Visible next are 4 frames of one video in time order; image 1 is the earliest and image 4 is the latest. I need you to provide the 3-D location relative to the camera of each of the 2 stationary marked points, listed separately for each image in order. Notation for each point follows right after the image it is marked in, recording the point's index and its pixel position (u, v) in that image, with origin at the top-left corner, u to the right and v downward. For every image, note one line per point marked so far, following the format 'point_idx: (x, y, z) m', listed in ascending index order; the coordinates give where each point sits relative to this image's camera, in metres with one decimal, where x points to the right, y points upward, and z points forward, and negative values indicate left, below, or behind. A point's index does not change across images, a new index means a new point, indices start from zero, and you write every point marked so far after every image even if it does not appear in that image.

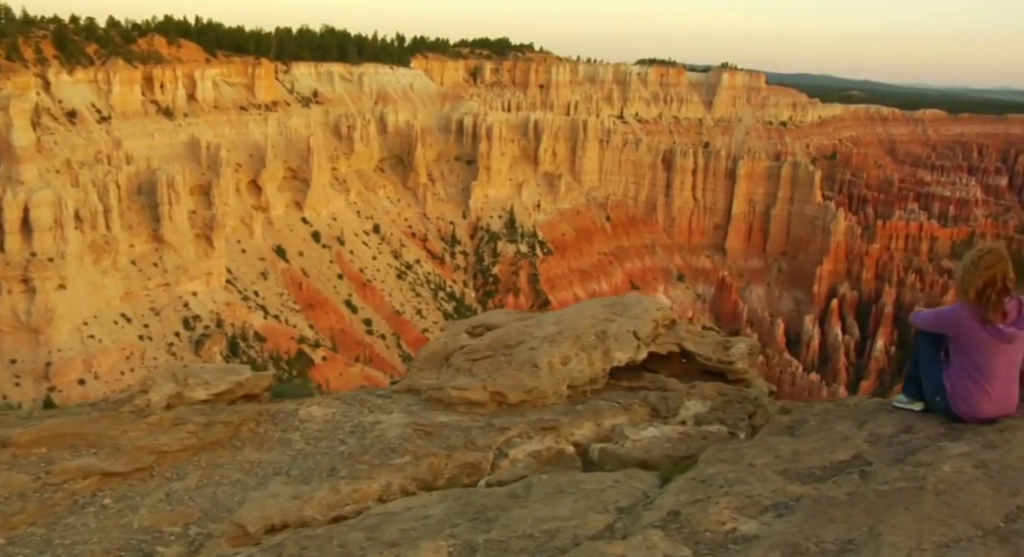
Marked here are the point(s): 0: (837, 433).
0: (+2.4, -1.2, +5.8) m
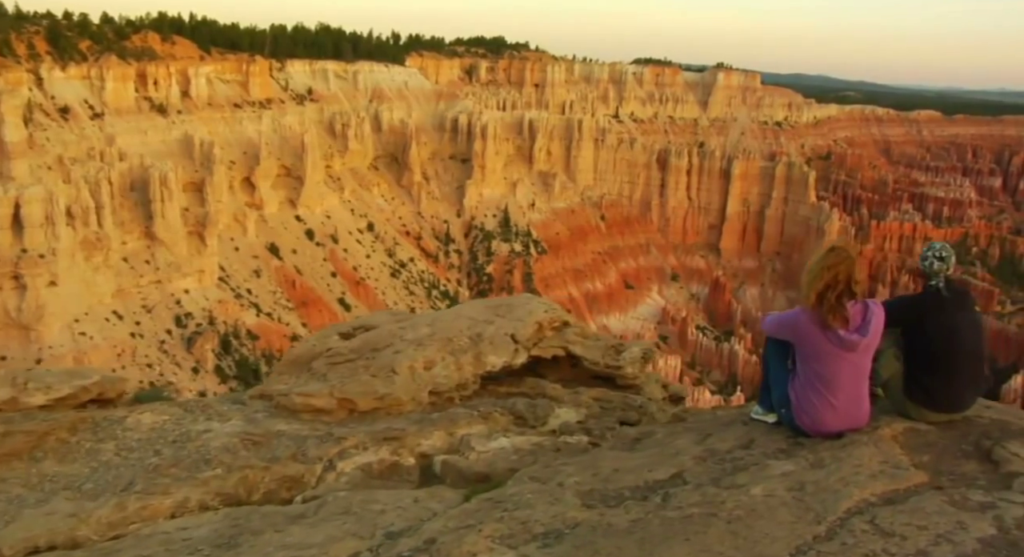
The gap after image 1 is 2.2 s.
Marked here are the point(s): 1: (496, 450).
0: (+1.1, -1.2, +5.3) m
1: (-0.1, -1.4, +6.3) m
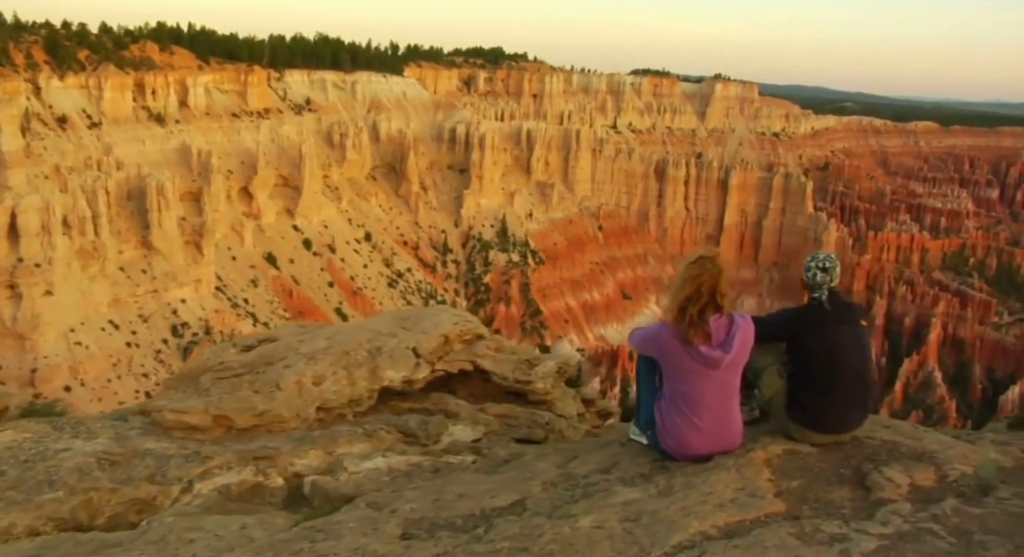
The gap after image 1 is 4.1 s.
0: (+0.1, -1.2, +4.9) m
1: (-1.1, -1.5, +5.9) m
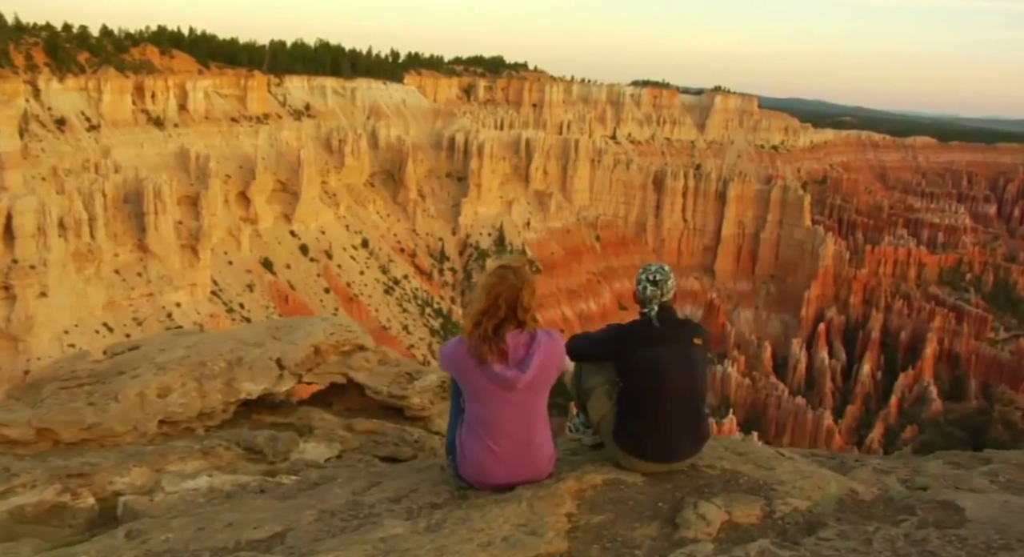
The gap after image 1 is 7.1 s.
0: (-1.1, -1.3, +4.5) m
1: (-2.3, -1.5, +5.5) m
